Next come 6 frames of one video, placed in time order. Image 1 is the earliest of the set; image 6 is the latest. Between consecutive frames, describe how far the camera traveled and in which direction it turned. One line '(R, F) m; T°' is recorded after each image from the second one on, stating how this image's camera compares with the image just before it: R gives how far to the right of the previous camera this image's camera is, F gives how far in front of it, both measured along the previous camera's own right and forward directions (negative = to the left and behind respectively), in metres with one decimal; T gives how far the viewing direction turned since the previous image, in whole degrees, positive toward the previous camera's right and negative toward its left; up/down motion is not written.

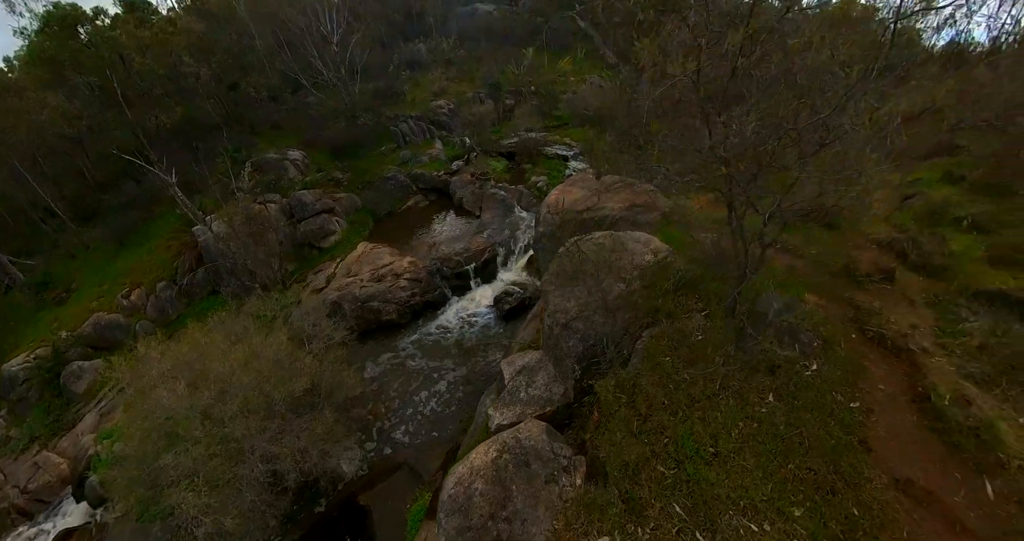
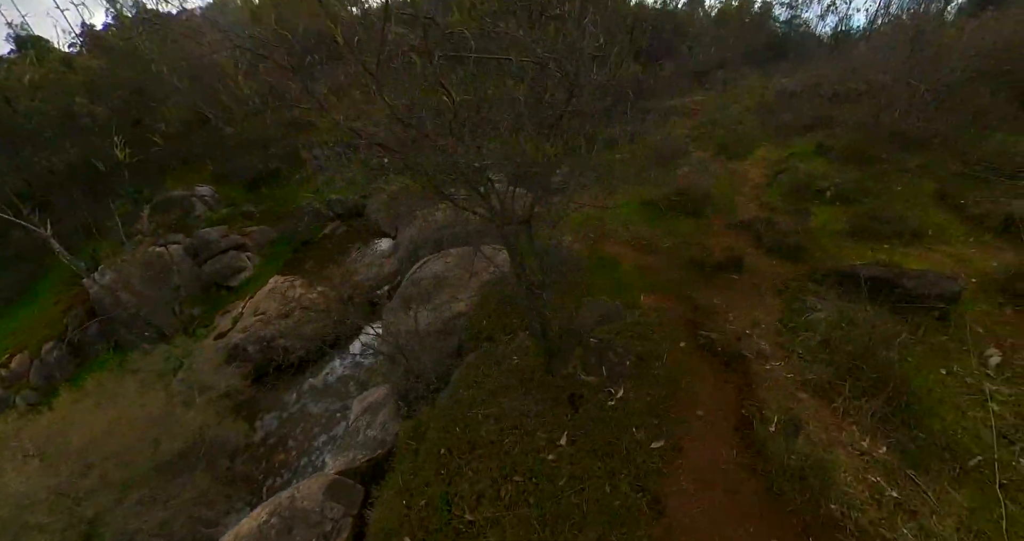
(+3.1, +1.4) m; +4°
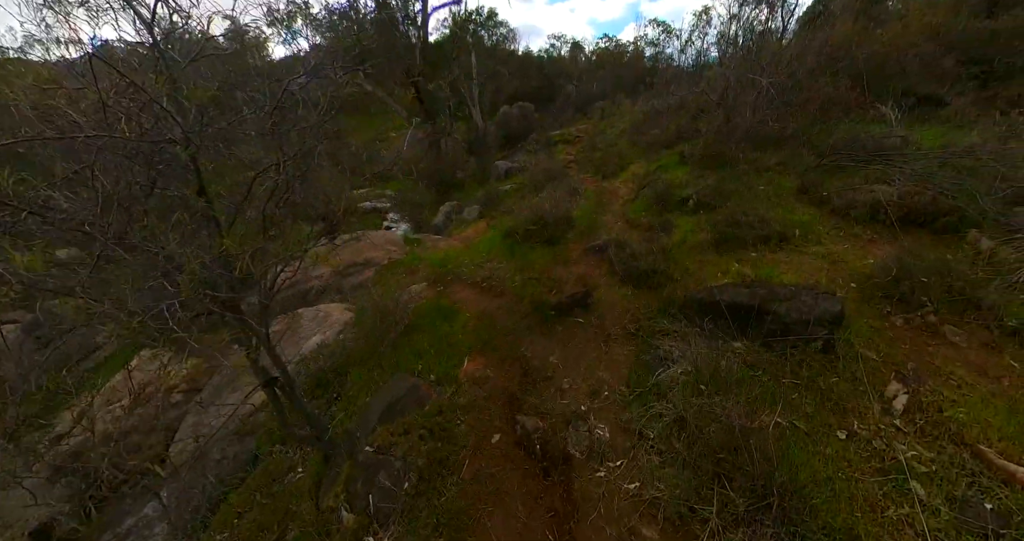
(+1.9, +1.4) m; +9°
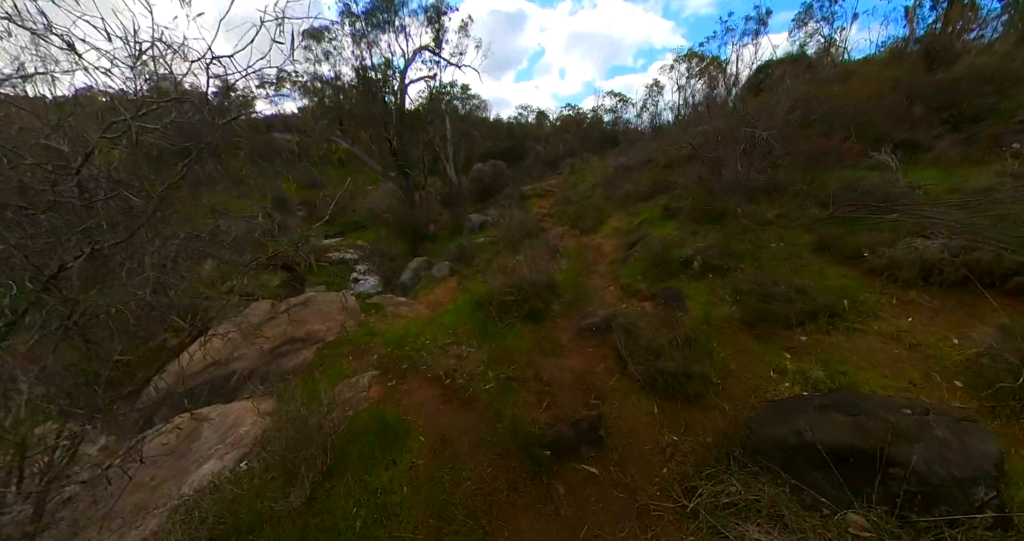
(+0.1, +1.2) m; +4°
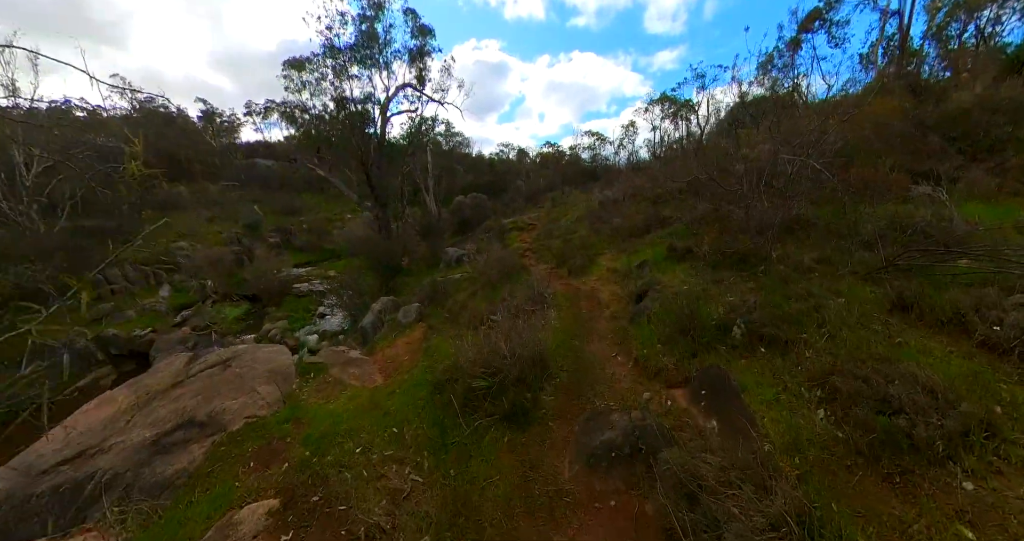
(+0.1, +1.5) m; +3°
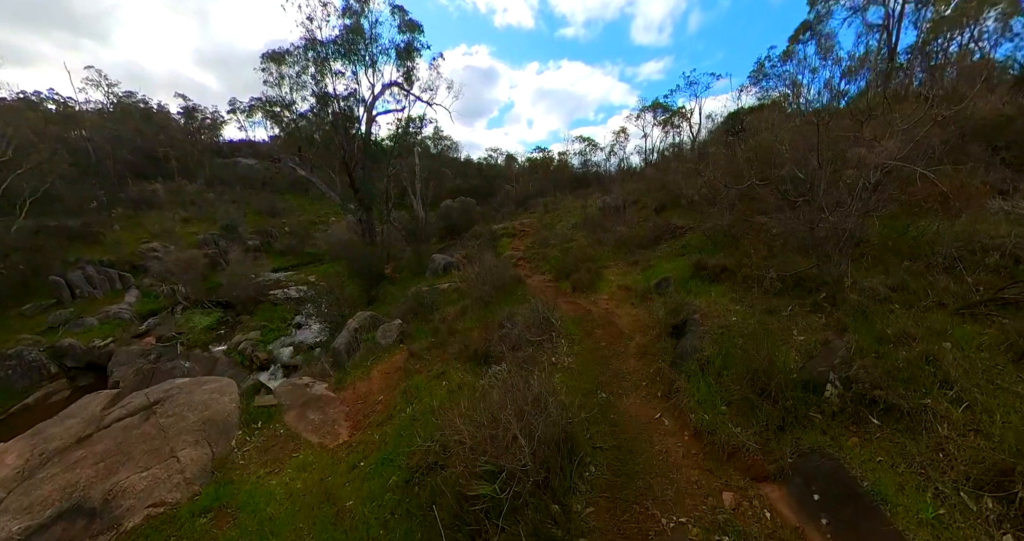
(-0.2, +1.1) m; +2°
